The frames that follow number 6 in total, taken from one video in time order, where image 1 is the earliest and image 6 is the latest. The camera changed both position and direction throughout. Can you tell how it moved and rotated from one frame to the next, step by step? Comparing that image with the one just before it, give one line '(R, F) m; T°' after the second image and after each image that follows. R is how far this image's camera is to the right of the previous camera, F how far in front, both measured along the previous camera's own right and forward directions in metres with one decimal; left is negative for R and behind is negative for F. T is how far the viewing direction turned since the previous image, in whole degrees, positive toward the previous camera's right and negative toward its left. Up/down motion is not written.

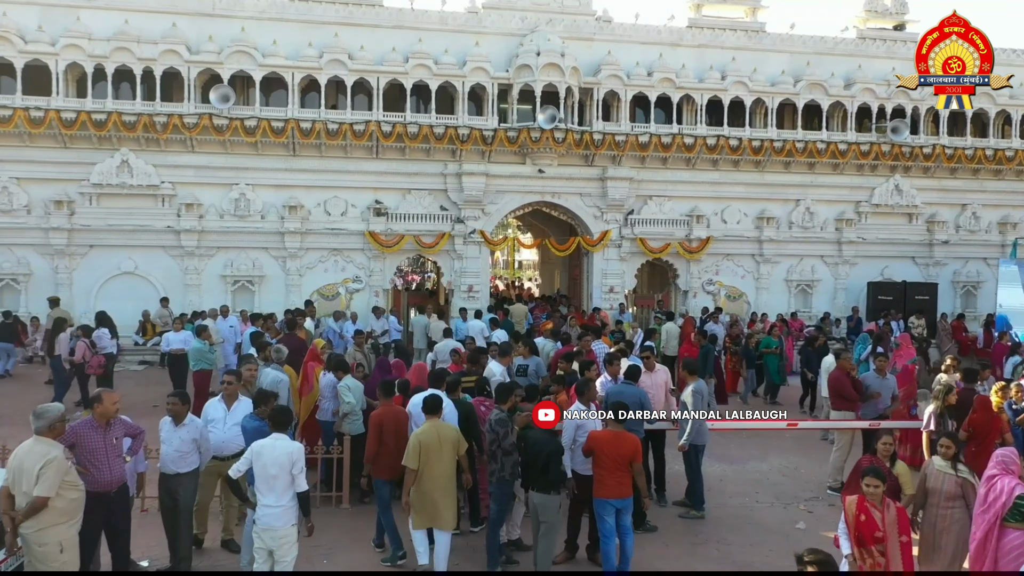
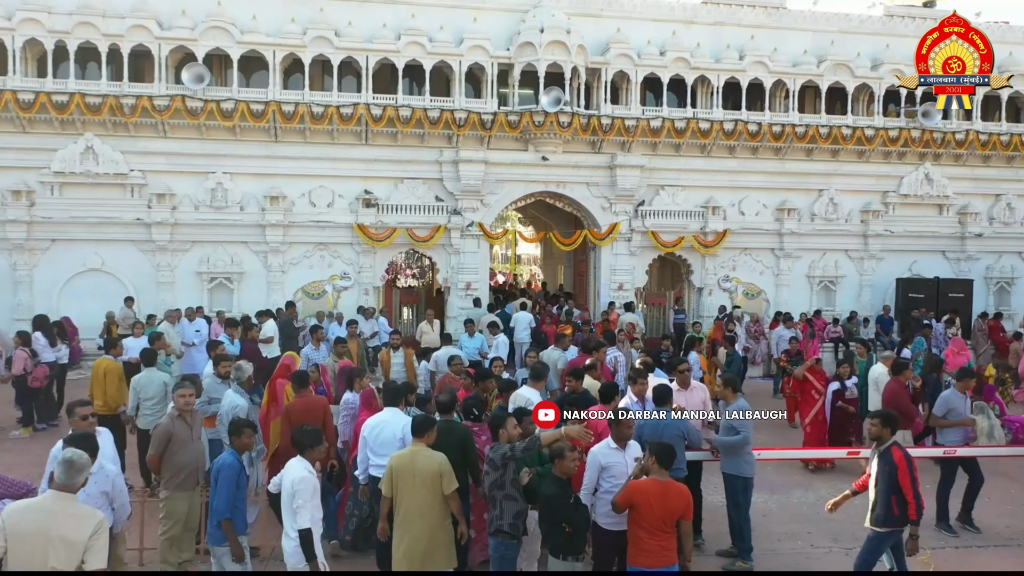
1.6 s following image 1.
(0.0, +1.3) m; 0°
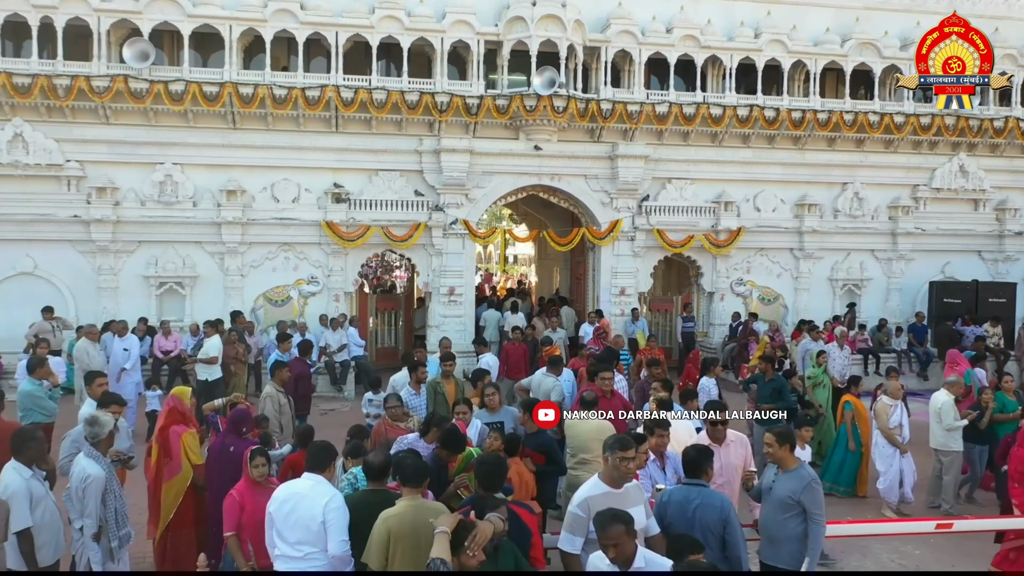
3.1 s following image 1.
(+0.2, +1.7) m; 0°
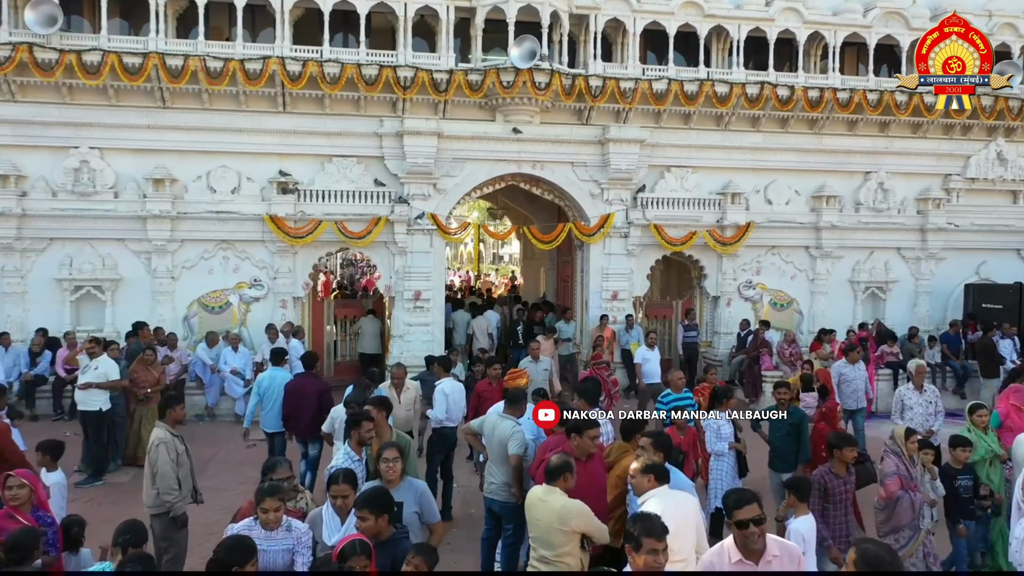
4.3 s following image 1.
(+0.4, +1.8) m; 0°
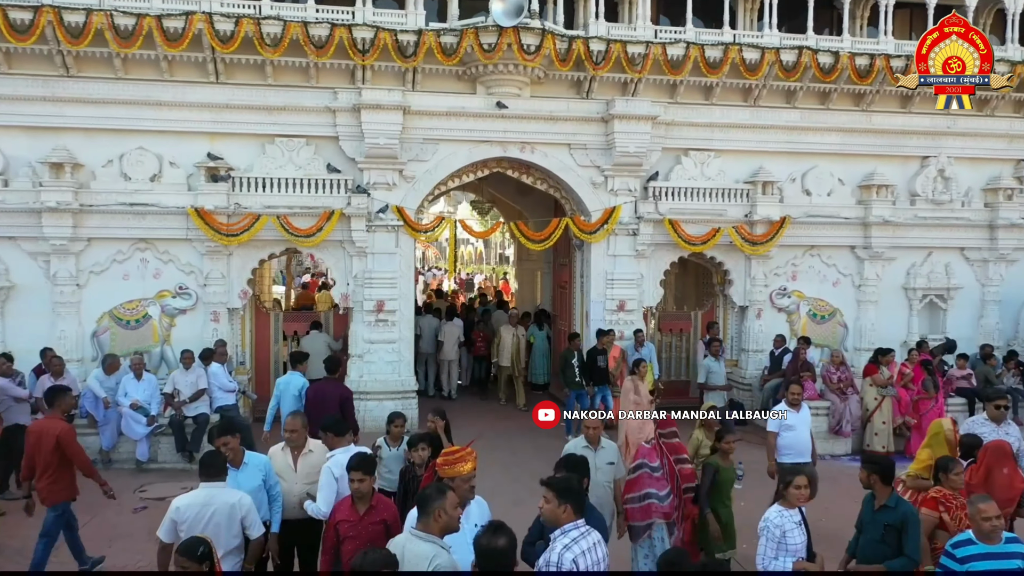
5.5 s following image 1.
(+0.3, +2.1) m; -1°
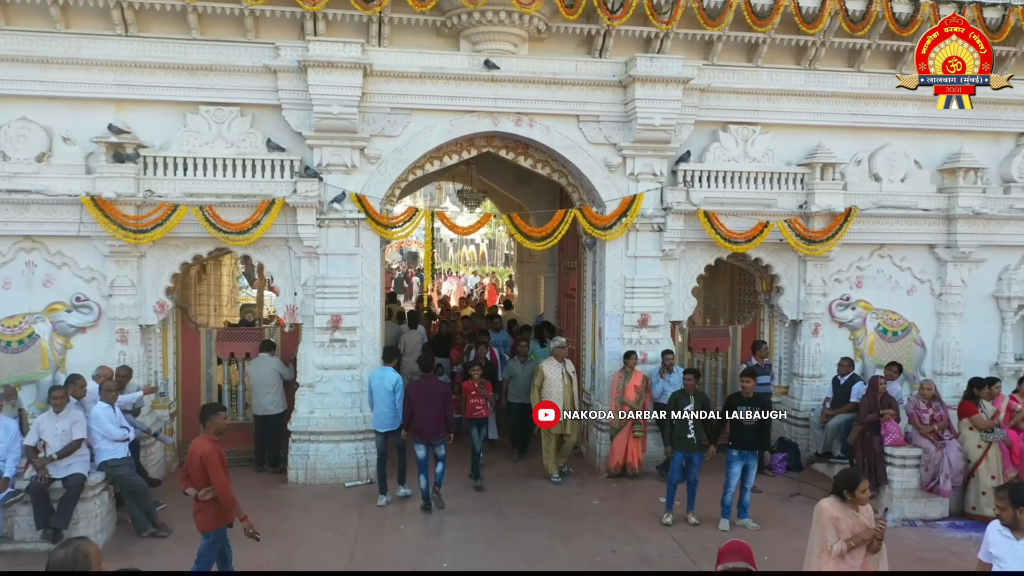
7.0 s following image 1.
(+0.2, +2.1) m; -1°
